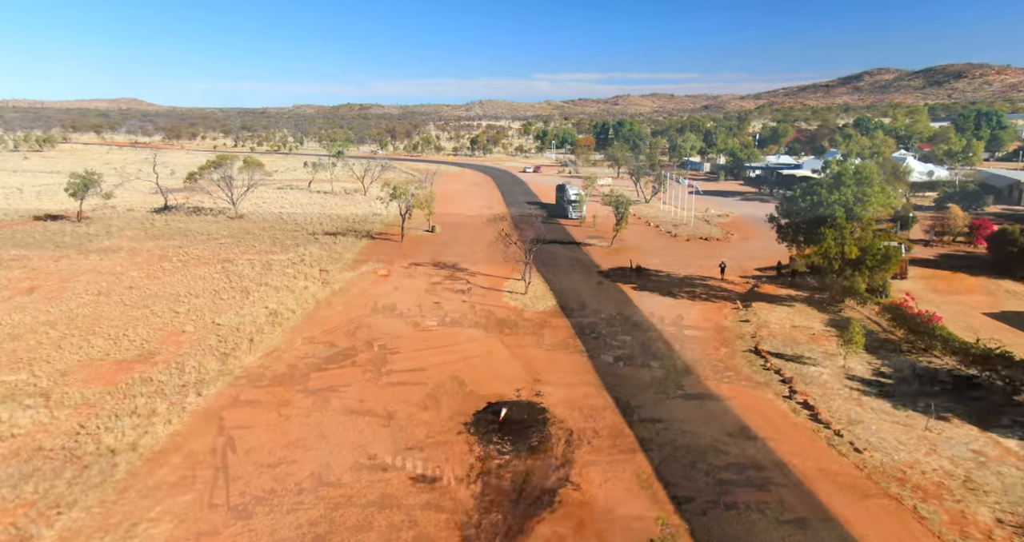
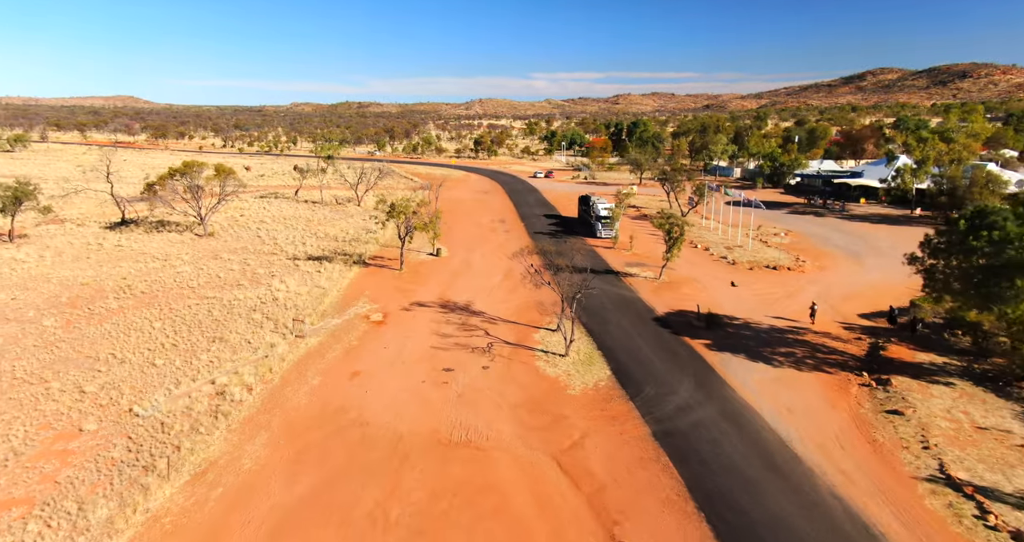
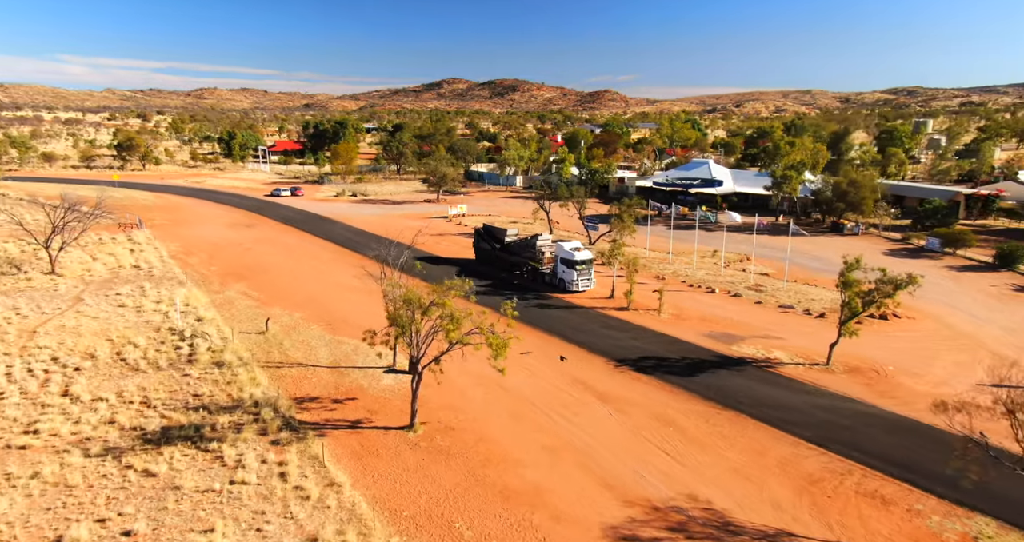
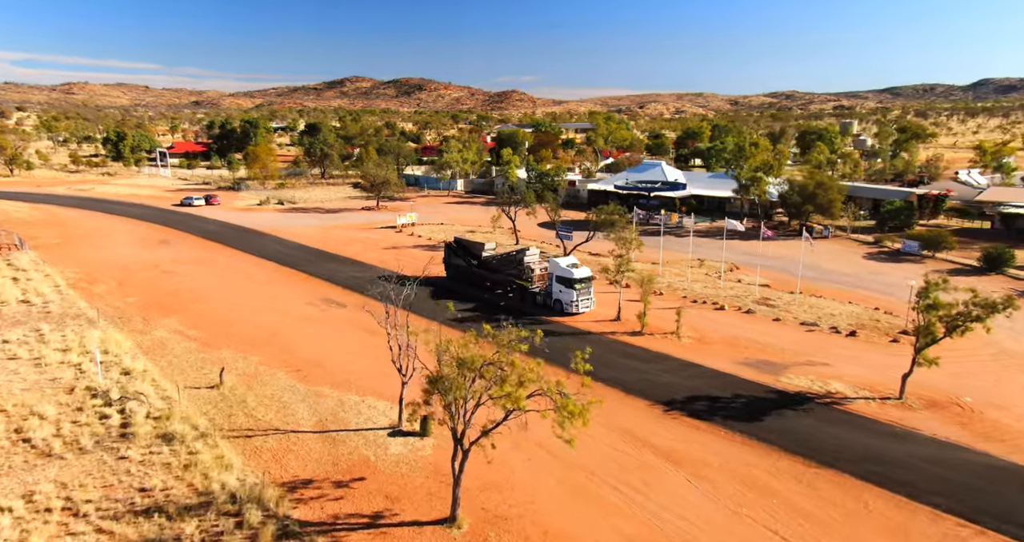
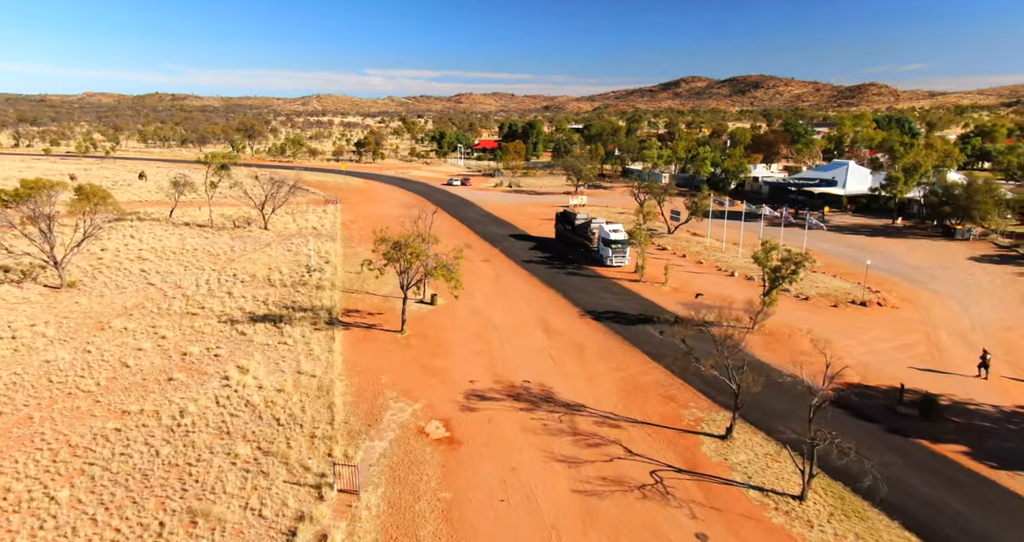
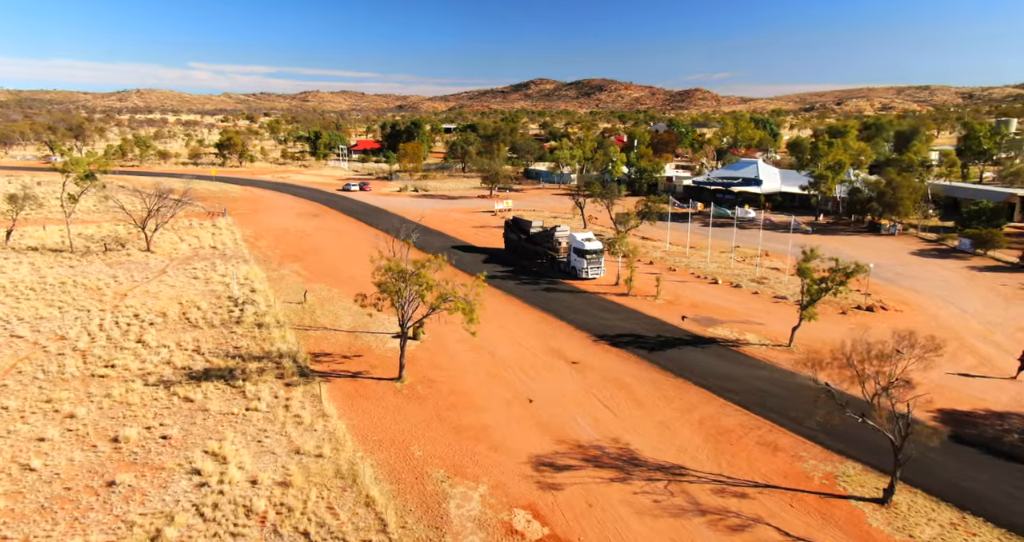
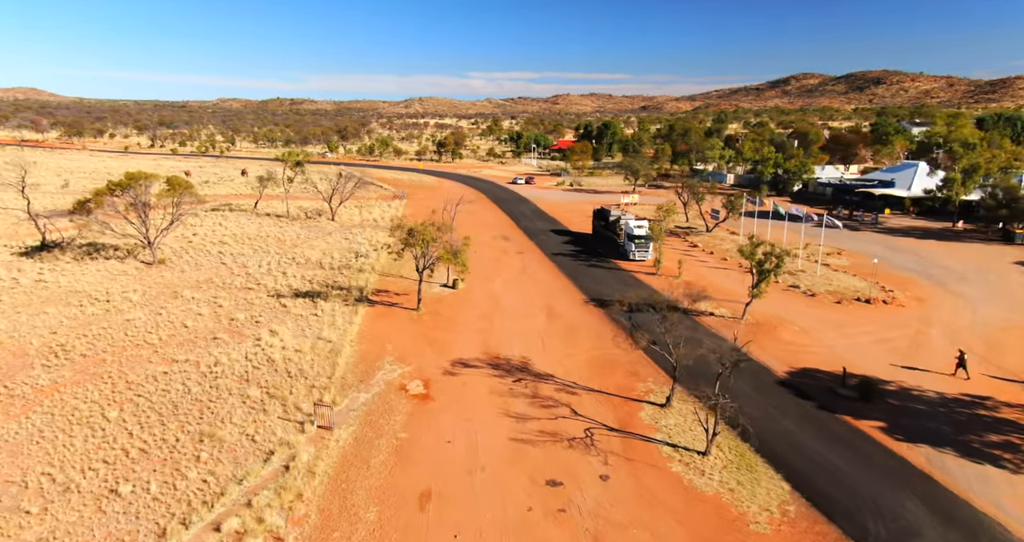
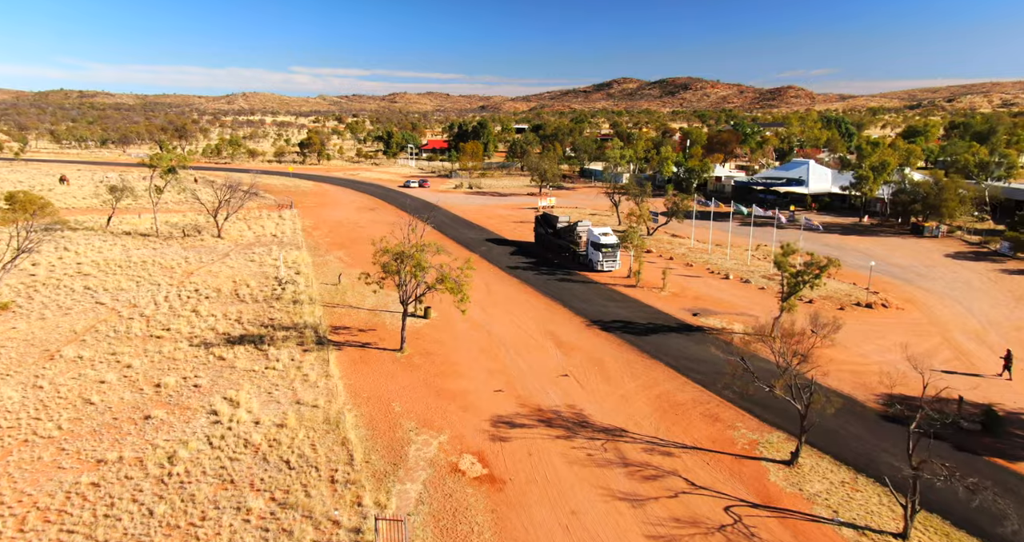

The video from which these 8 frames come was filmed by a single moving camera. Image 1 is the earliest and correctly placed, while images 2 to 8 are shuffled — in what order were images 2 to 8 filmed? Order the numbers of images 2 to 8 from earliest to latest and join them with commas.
2, 7, 5, 8, 6, 3, 4
